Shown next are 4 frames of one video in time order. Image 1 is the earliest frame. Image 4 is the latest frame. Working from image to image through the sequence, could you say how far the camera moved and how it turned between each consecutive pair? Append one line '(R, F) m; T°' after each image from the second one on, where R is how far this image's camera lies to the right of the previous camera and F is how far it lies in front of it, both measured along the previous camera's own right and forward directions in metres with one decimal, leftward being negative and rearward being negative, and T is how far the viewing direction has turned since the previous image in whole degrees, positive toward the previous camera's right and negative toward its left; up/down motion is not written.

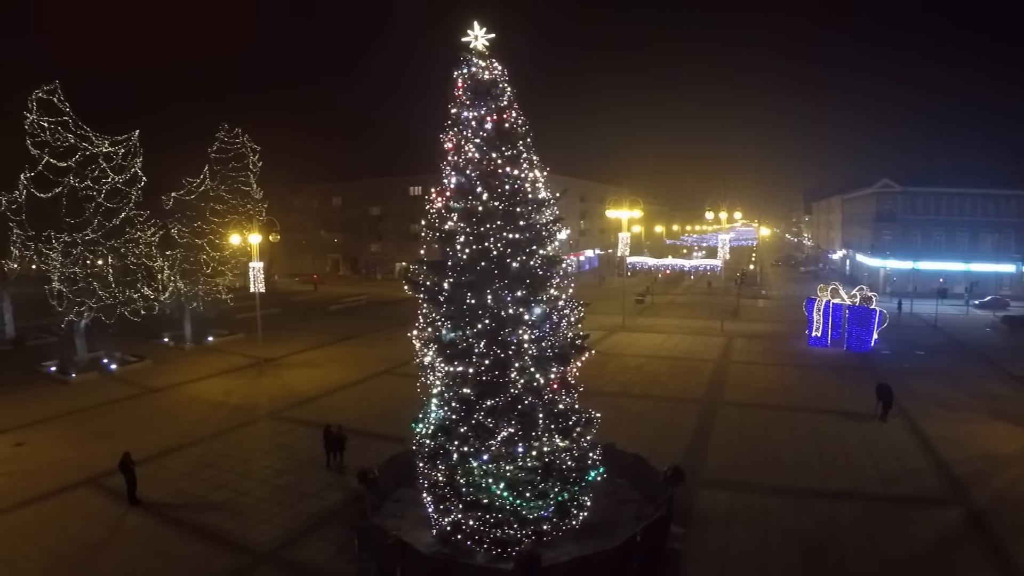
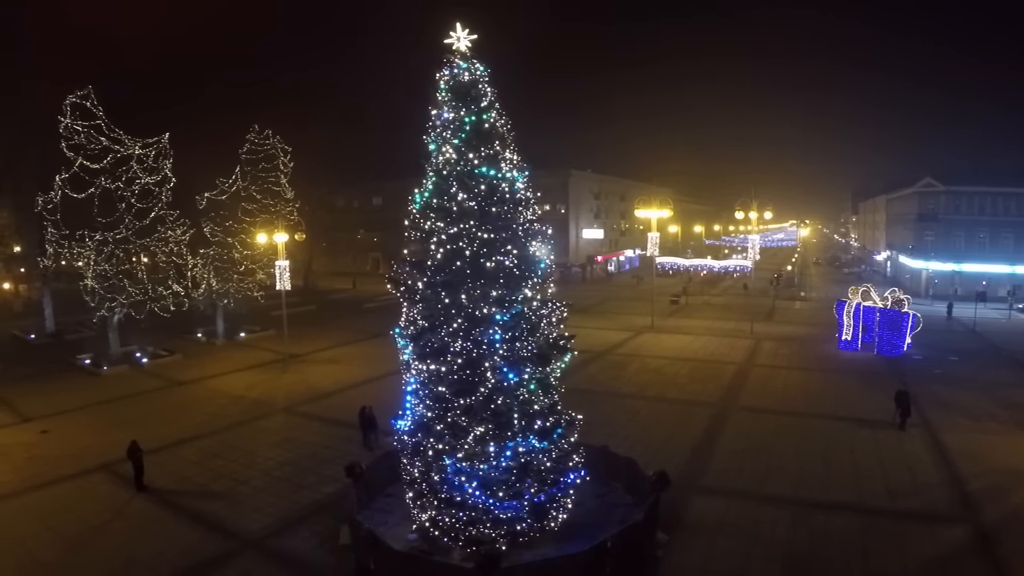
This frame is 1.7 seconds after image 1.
(+0.7, +0.1) m; -3°
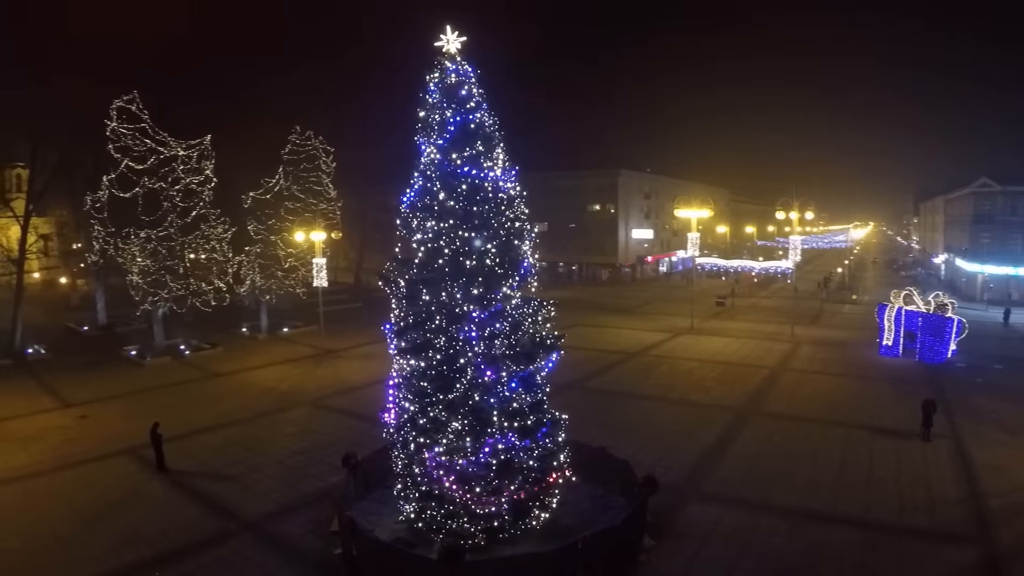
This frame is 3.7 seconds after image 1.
(+0.8, 0.0) m; -4°
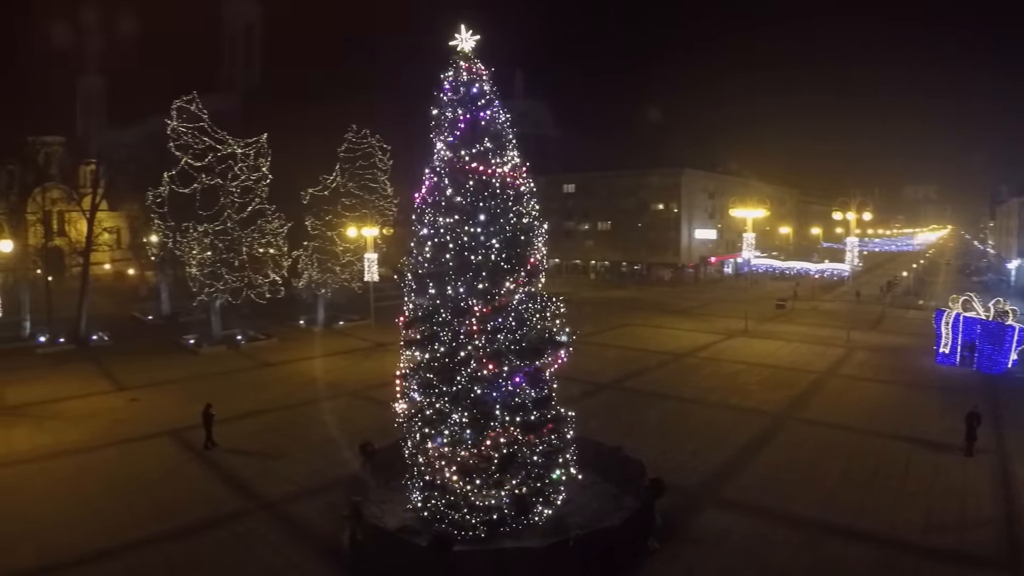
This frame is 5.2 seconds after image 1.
(+0.6, 0.0) m; -5°
